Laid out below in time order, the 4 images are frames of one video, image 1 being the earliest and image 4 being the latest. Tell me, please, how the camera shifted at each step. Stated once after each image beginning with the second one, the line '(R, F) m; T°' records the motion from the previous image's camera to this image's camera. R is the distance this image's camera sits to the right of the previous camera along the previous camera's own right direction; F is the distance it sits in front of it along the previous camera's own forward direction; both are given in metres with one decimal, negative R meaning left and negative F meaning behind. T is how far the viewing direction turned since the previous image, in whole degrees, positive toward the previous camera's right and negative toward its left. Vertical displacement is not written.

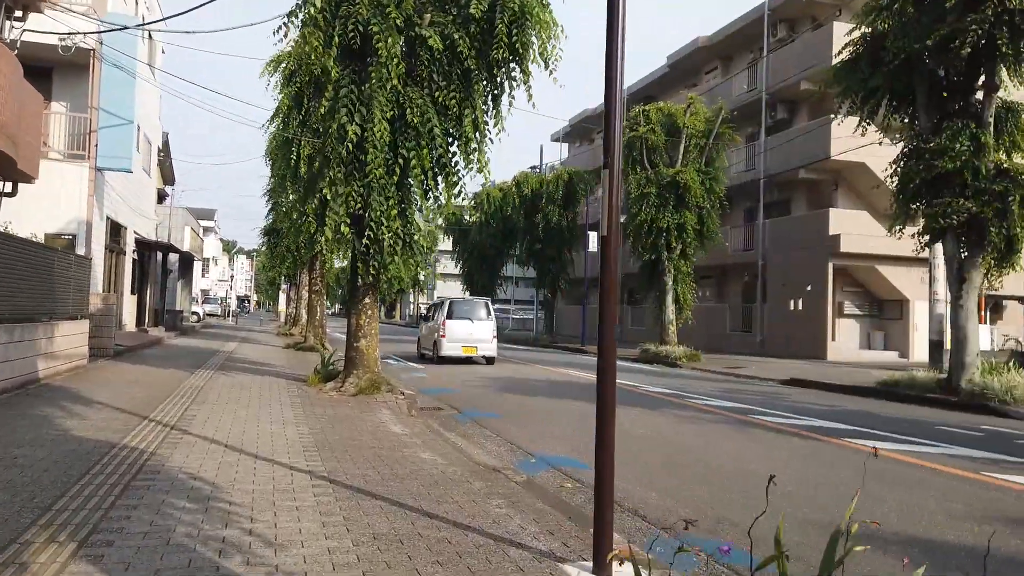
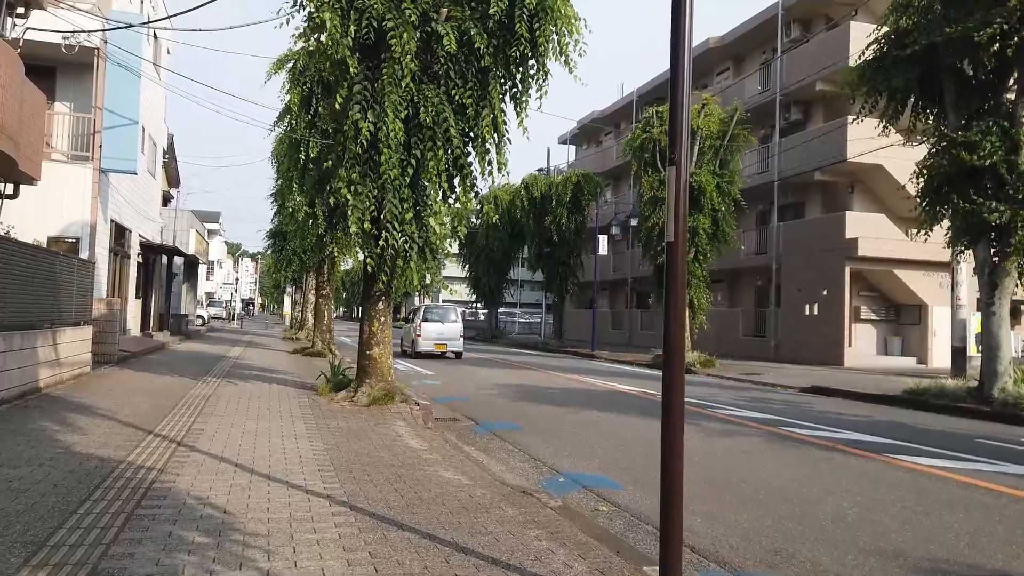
(-0.2, +0.5) m; 0°
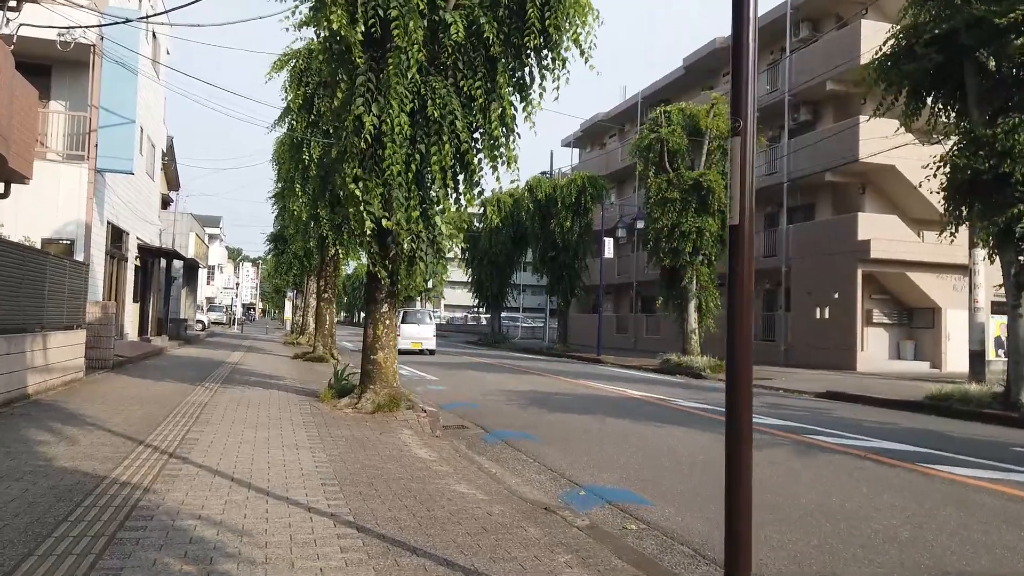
(-0.1, +0.5) m; 0°
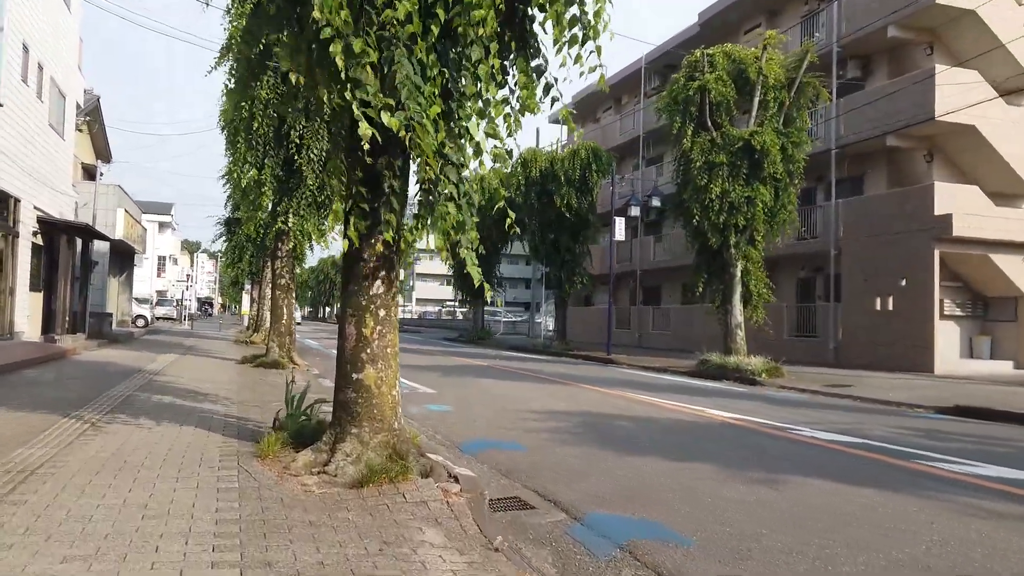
(-1.0, +4.8) m; +3°
